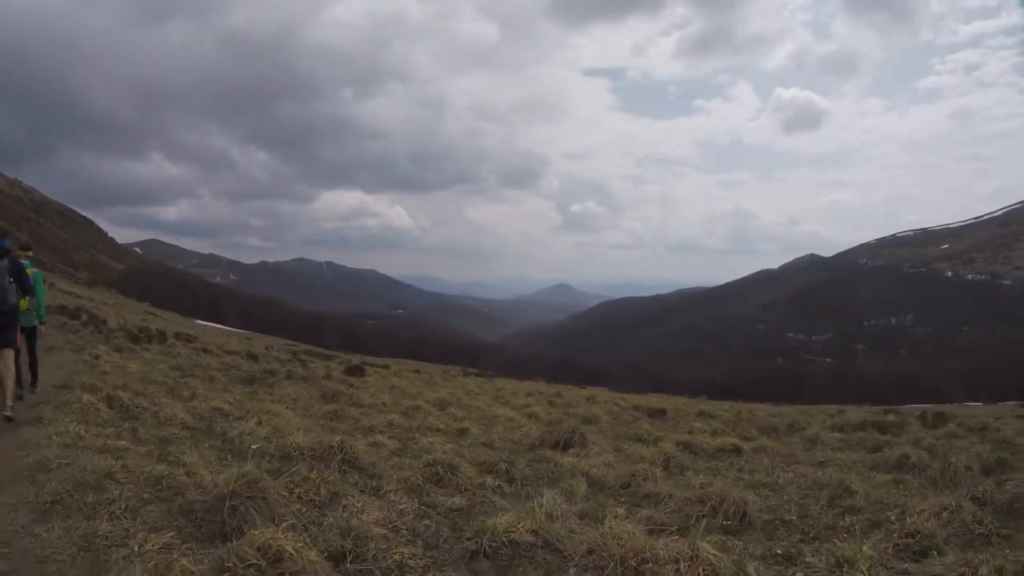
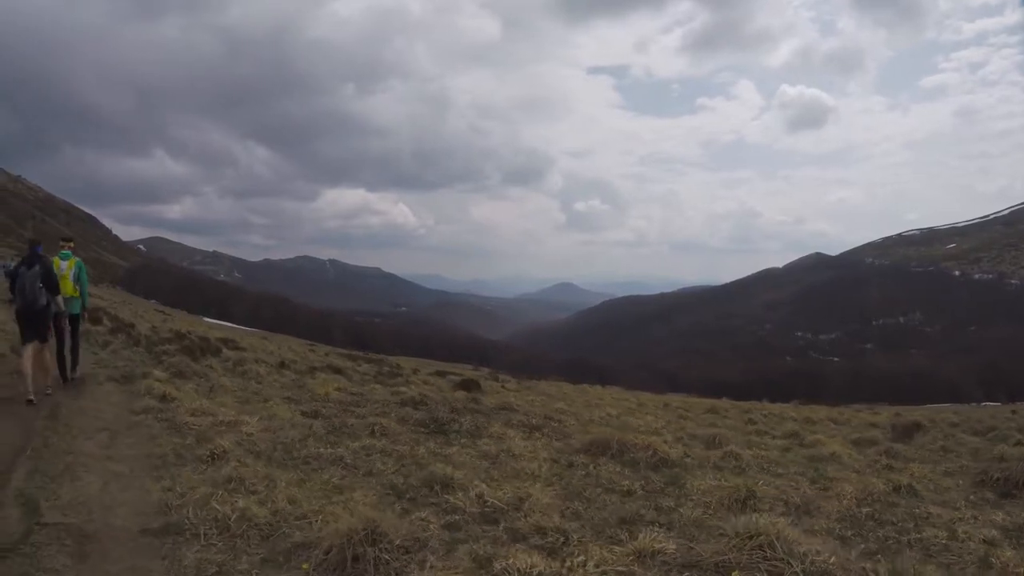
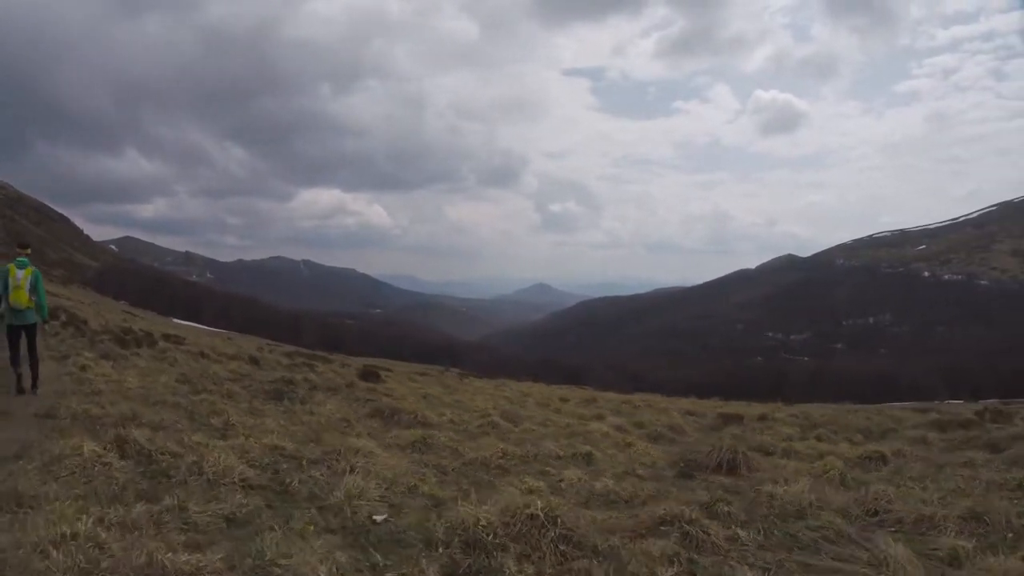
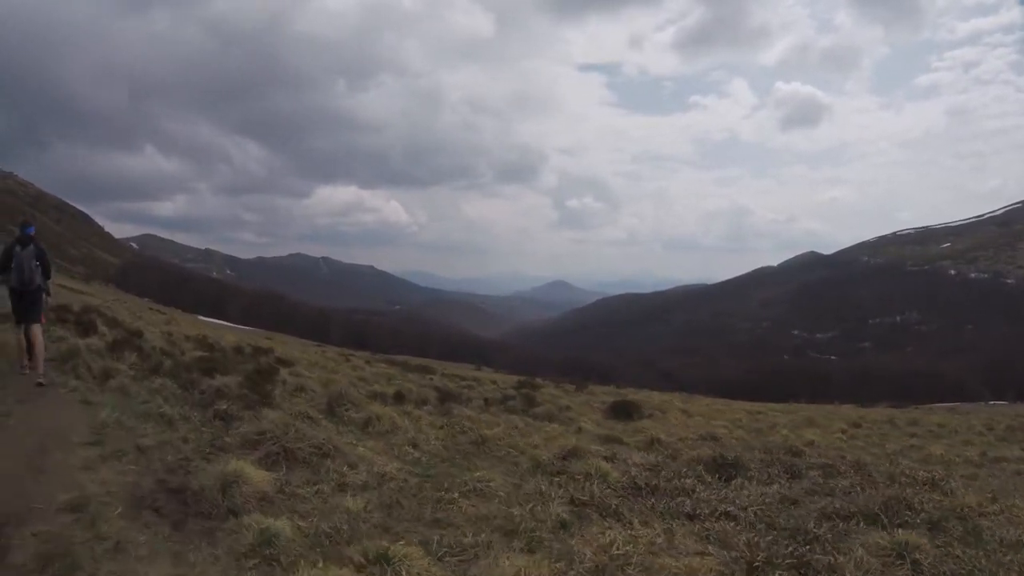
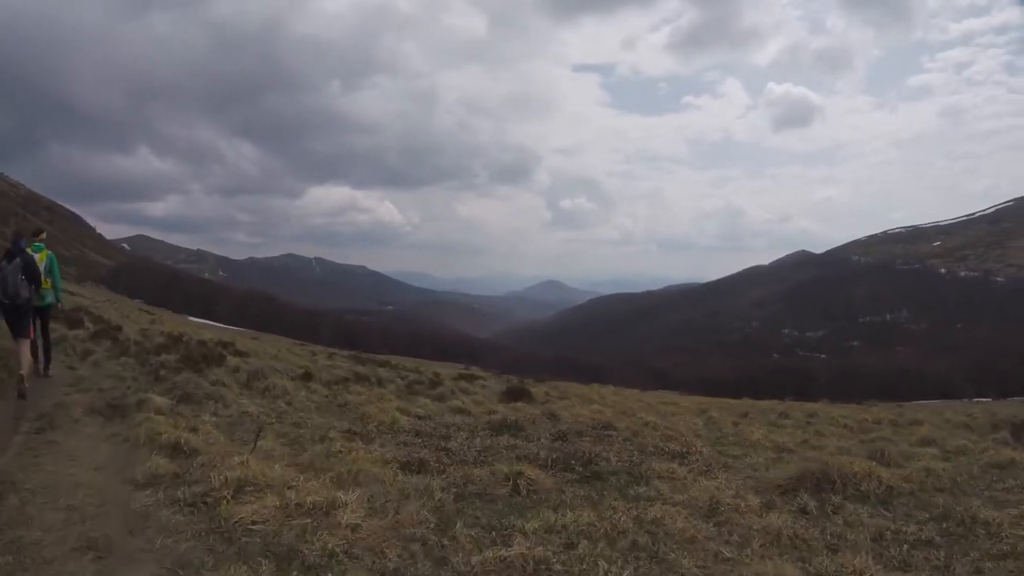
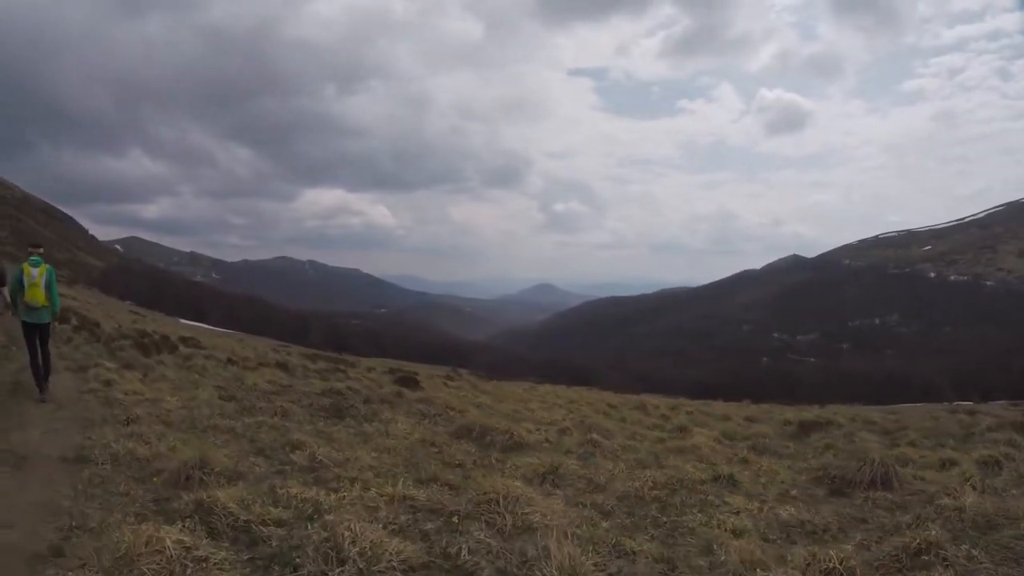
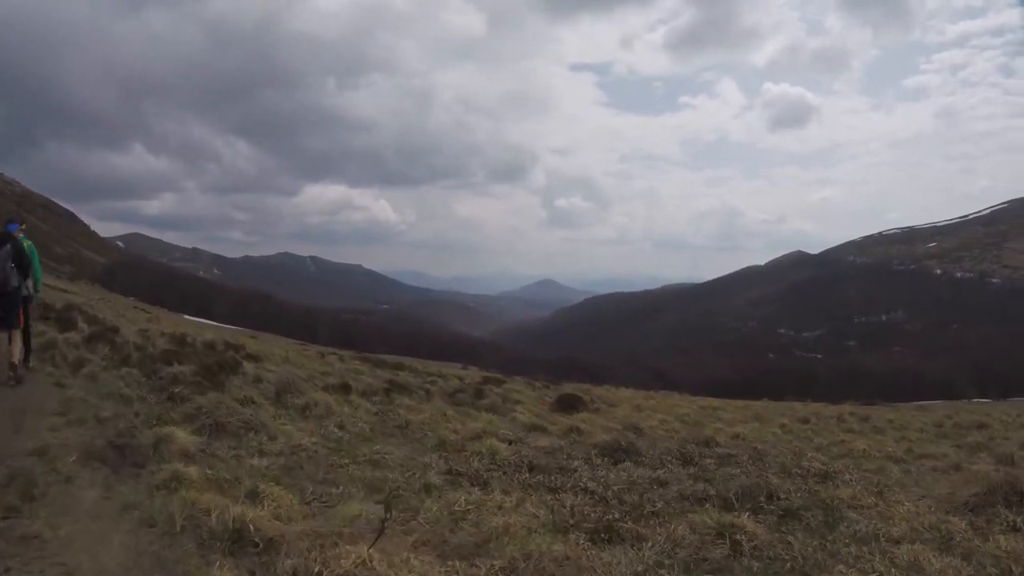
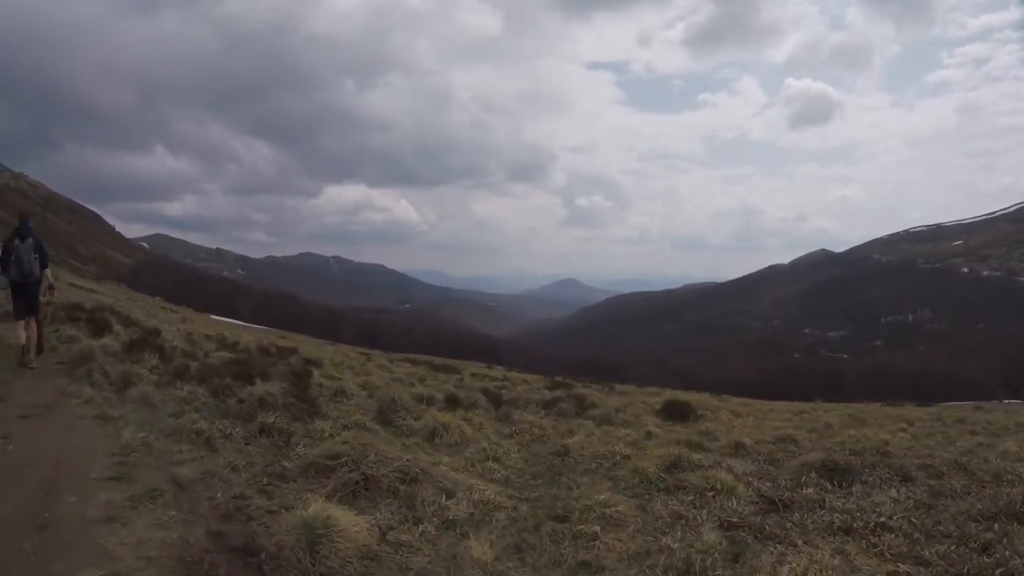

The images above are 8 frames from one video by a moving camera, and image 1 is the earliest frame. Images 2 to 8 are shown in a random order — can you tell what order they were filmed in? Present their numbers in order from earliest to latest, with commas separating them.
3, 6, 2, 5, 7, 4, 8
